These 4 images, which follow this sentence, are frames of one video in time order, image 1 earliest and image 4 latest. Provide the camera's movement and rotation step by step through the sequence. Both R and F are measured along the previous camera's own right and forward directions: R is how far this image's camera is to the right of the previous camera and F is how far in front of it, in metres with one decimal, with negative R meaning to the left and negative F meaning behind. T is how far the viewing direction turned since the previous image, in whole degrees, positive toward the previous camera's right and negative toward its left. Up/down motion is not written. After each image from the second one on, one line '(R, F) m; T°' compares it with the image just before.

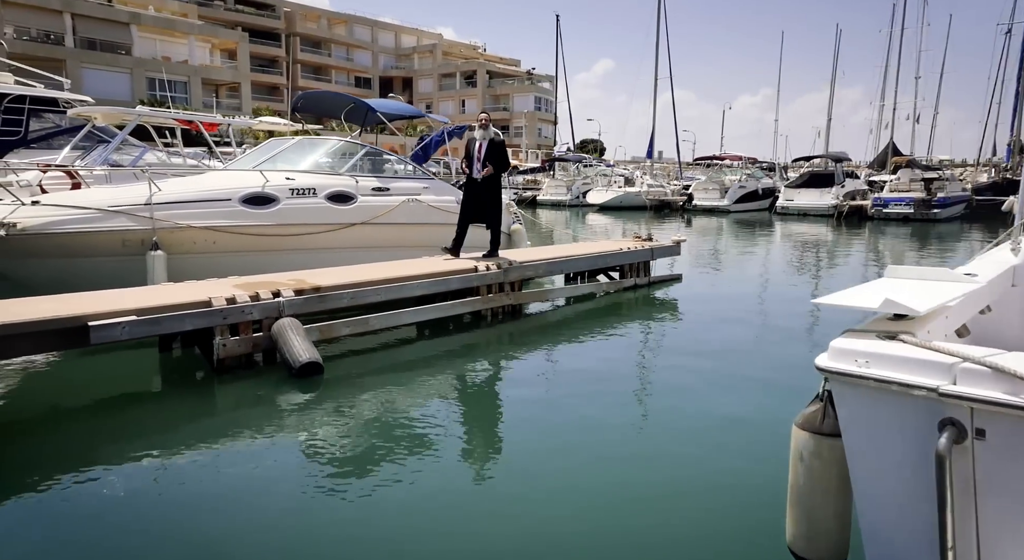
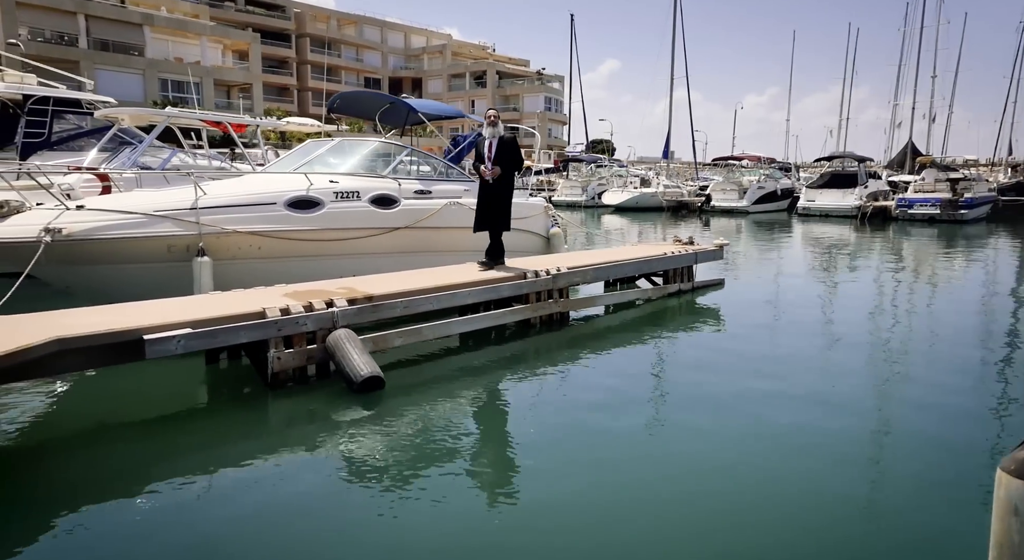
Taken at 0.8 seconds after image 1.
(-0.5, +0.3) m; 0°
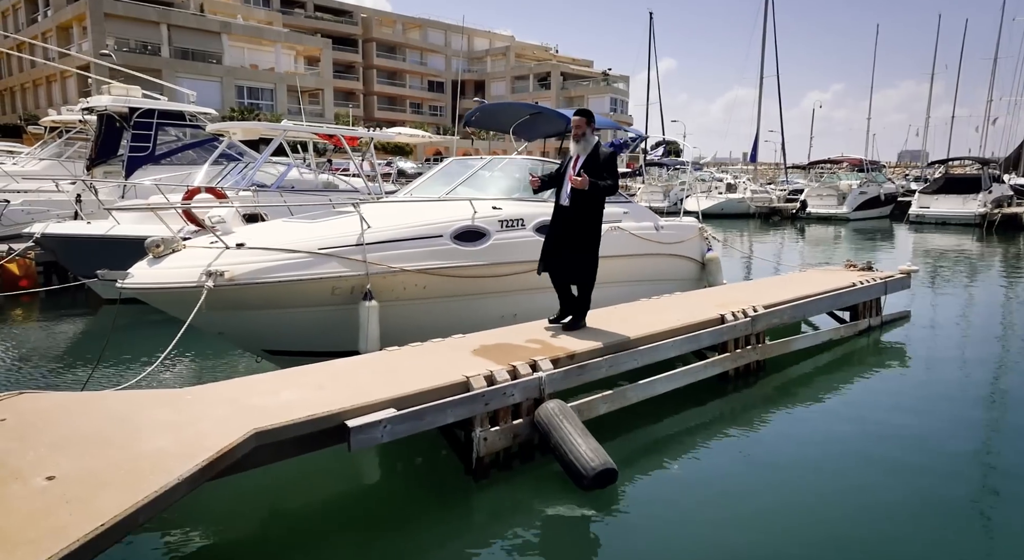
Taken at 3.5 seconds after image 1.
(-1.4, +1.0) m; -5°
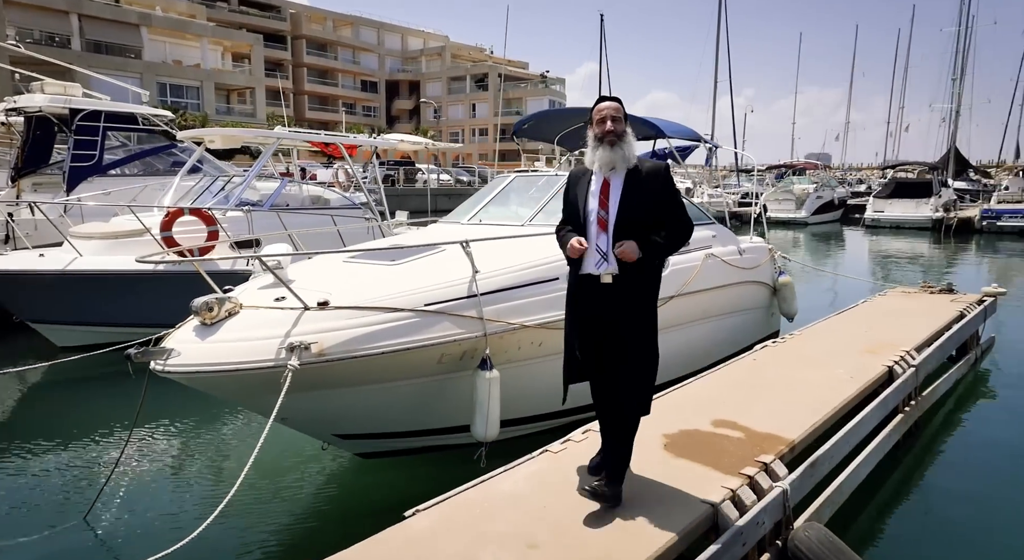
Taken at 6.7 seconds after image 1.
(-1.6, +1.3) m; +6°
